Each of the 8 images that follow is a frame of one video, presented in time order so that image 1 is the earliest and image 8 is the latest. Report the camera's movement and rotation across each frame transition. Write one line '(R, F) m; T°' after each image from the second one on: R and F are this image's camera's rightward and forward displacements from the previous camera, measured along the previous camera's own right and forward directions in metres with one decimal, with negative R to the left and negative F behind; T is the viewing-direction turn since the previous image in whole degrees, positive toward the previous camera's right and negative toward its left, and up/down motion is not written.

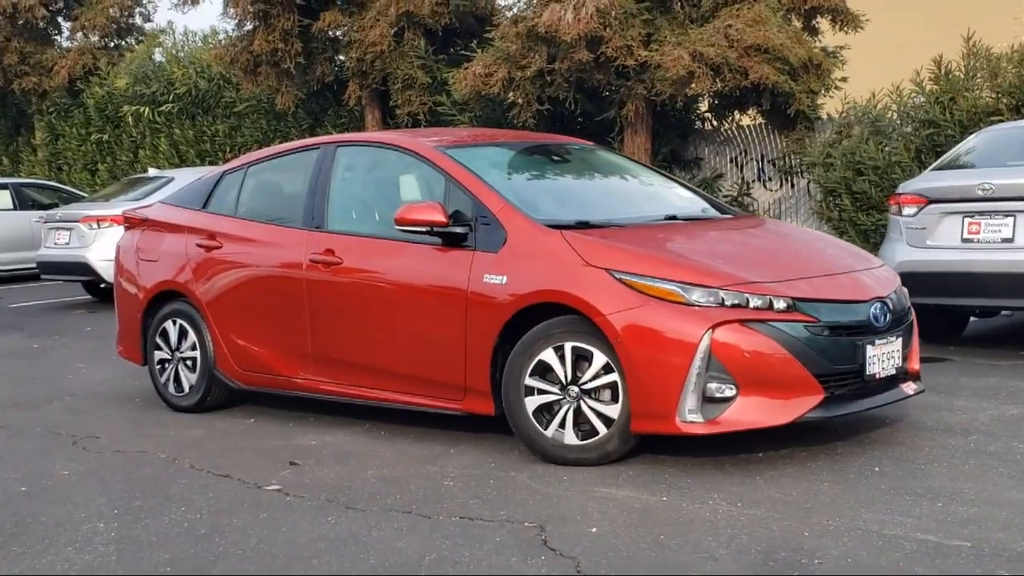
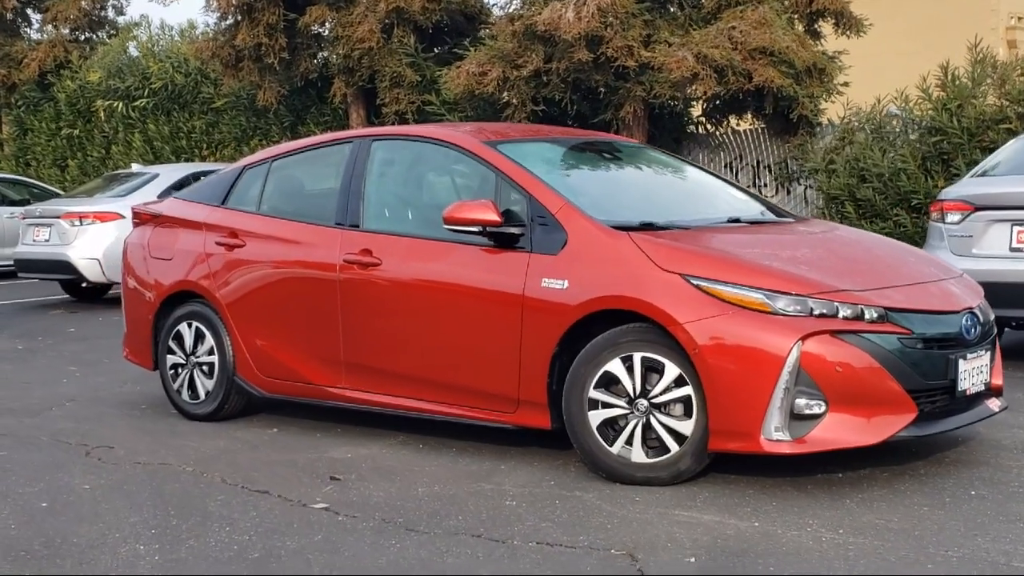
(-0.4, +0.4) m; +2°
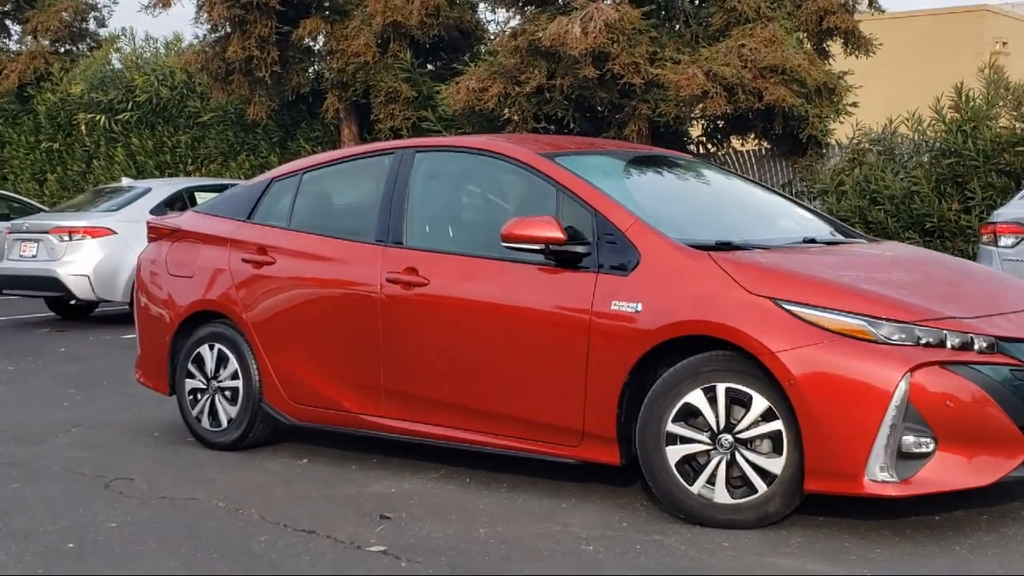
(-0.4, +0.4) m; +1°
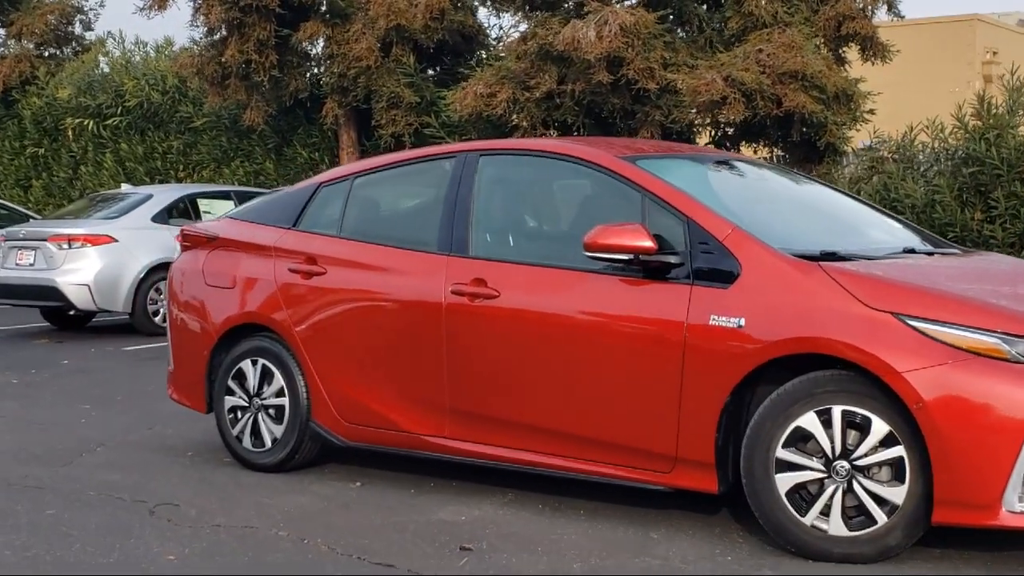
(-0.4, +0.4) m; +1°
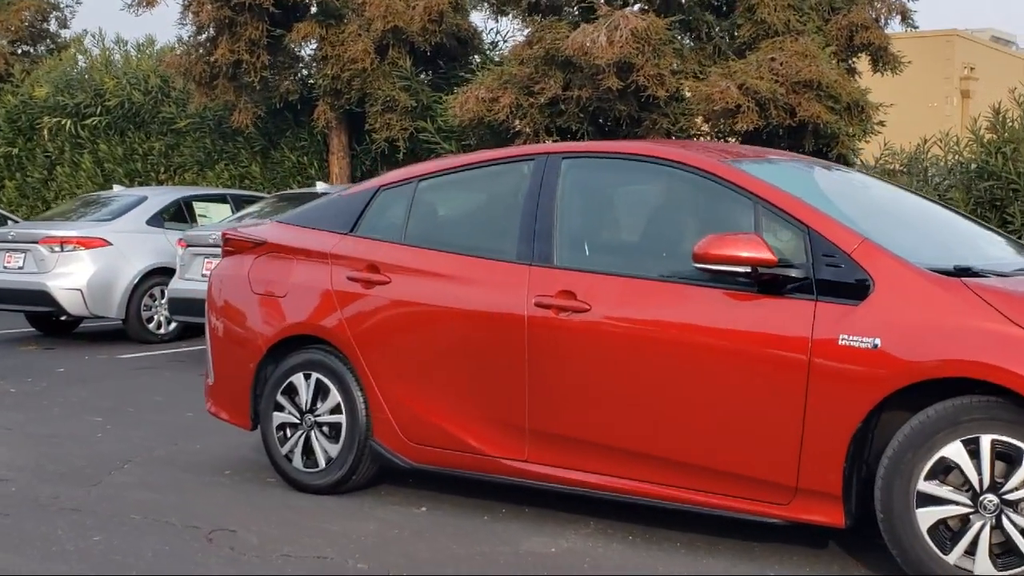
(-0.5, +0.4) m; +2°
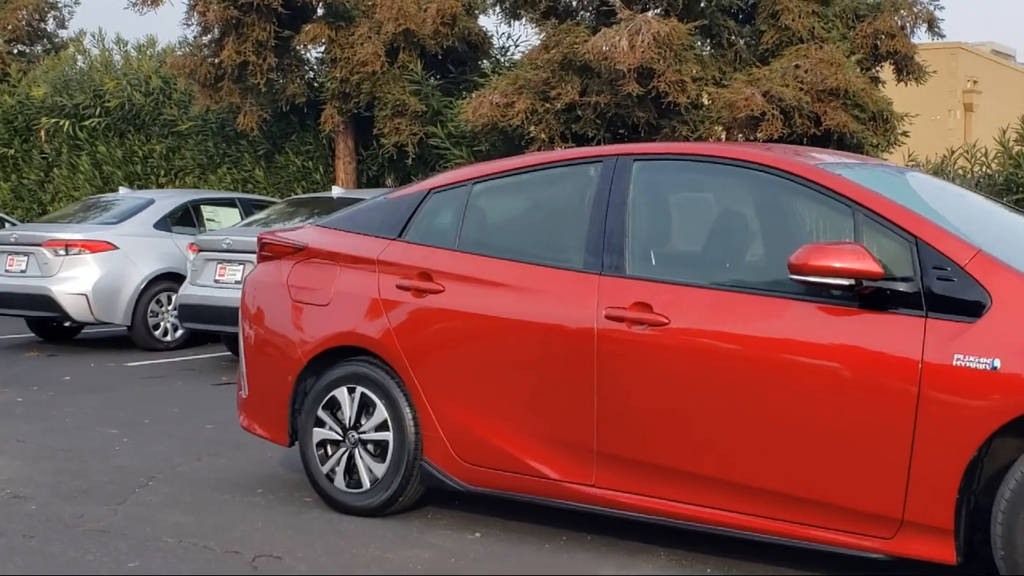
(-0.3, +0.3) m; +1°
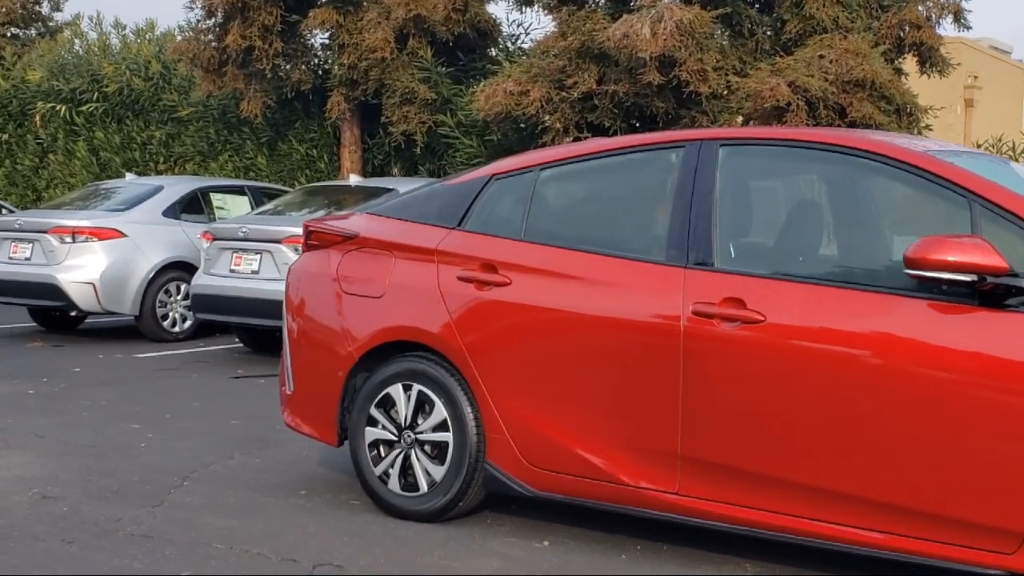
(-0.3, +0.3) m; +1°
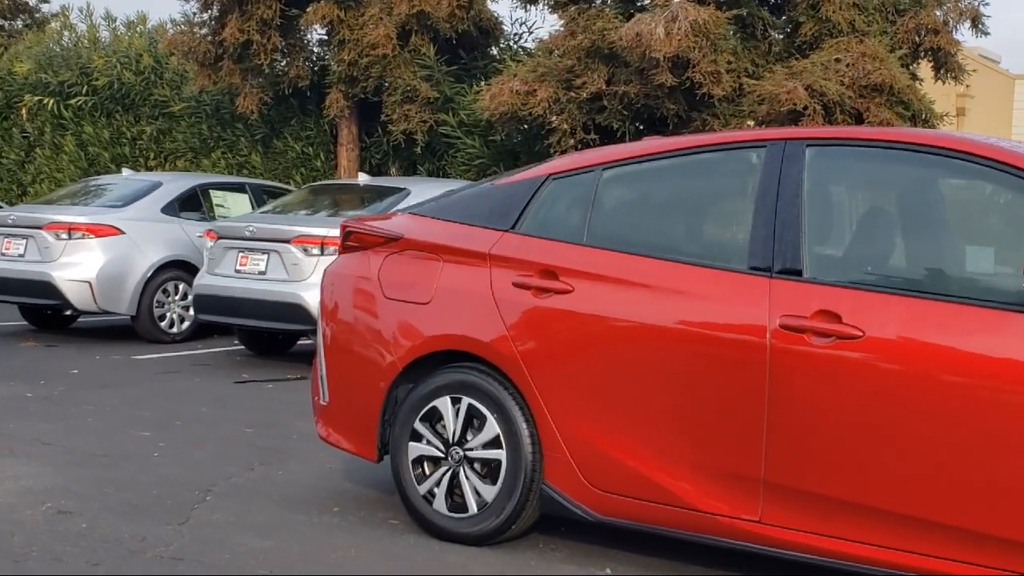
(-0.3, +0.3) m; +1°
